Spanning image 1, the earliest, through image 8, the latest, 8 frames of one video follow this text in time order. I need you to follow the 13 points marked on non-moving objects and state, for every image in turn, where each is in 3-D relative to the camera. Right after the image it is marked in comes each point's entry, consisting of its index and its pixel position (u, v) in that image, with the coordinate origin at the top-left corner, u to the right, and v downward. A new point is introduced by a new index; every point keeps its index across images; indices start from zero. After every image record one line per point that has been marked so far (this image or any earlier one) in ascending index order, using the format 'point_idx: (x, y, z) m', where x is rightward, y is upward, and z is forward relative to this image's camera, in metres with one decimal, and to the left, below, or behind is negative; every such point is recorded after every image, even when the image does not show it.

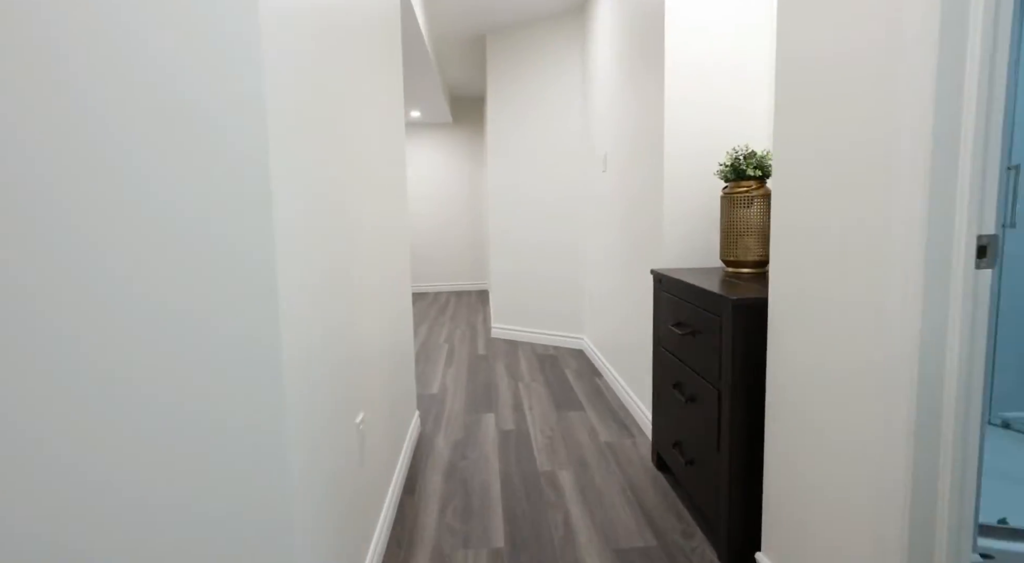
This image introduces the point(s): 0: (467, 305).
0: (-0.4, -0.2, +5.4) m
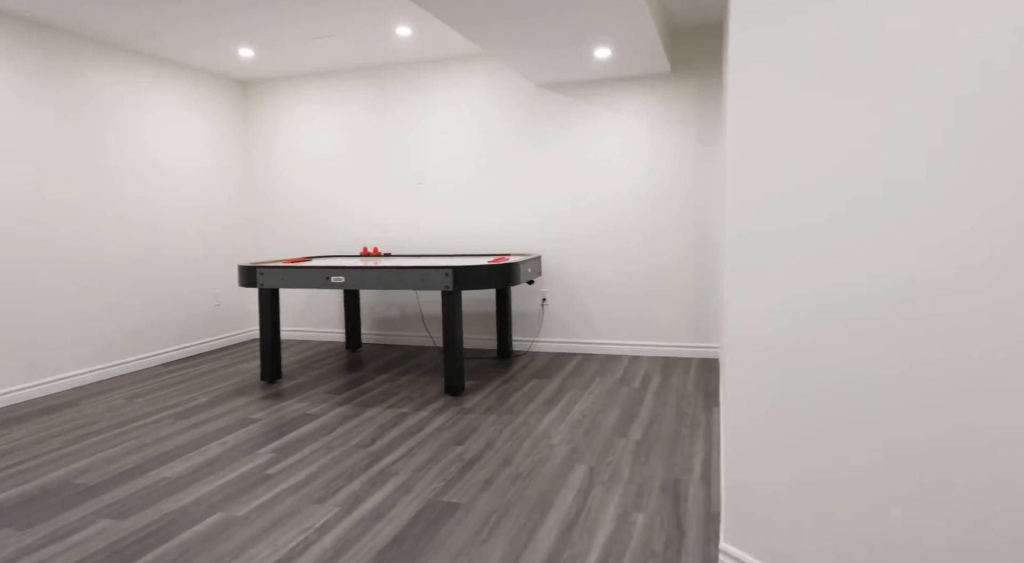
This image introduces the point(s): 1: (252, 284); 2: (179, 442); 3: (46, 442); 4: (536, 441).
0: (+0.9, -0.5, +3.0) m
1: (-1.7, 0.0, +3.9) m
2: (-1.6, -0.8, +2.8) m
3: (-2.3, -0.8, +2.9) m
4: (+0.1, -0.6, +2.3) m
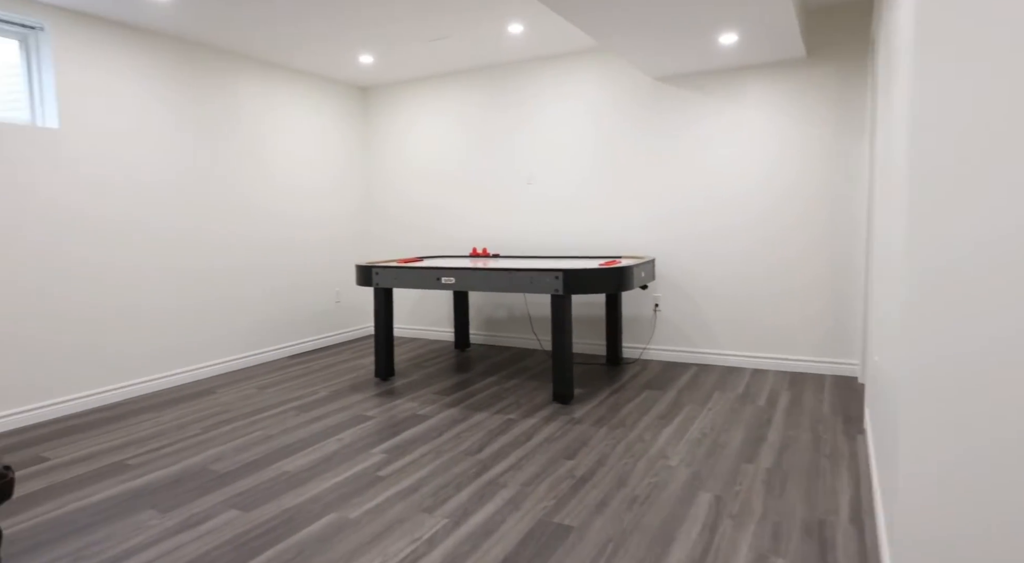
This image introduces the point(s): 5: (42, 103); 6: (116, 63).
0: (+1.4, -0.5, +2.7) m
1: (-1.0, 0.0, +4.0) m
2: (-1.0, -0.8, +2.9) m
3: (-1.7, -0.8, +3.2) m
4: (+0.5, -0.6, +2.1) m
5: (-2.8, +1.0, +3.5) m
6: (-2.5, +1.3, +3.8) m
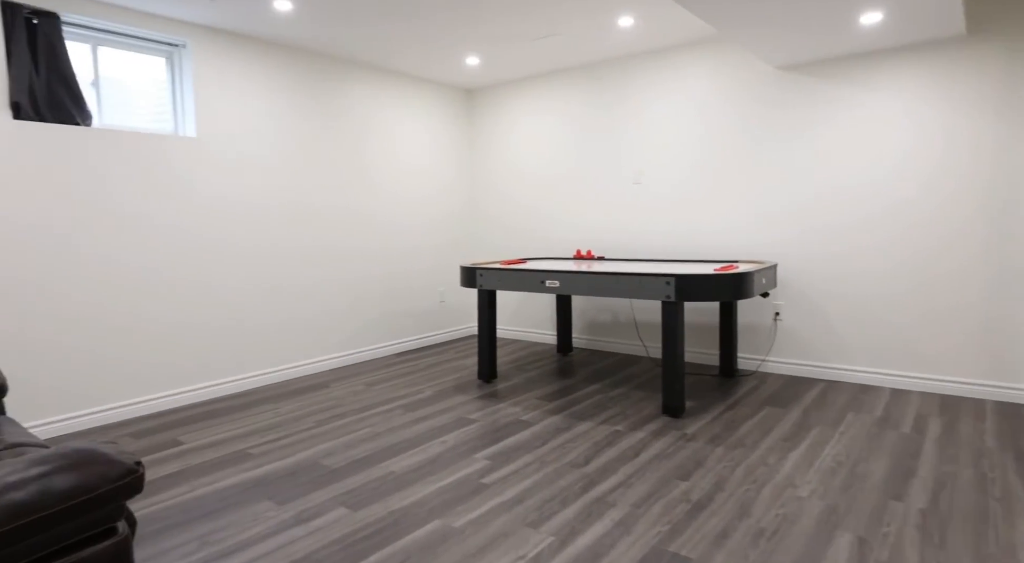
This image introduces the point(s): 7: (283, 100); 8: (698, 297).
0: (+1.9, -0.6, +2.4) m
1: (-0.3, 0.0, +4.0) m
2: (-0.5, -0.8, +3.0) m
3: (-1.2, -0.8, +3.3) m
4: (+0.9, -0.7, +1.9) m
5: (-2.1, +1.0, +3.8) m
6: (-1.8, +1.4, +4.0) m
7: (-1.6, +1.3, +4.2) m
8: (+0.9, -0.1, +2.9) m
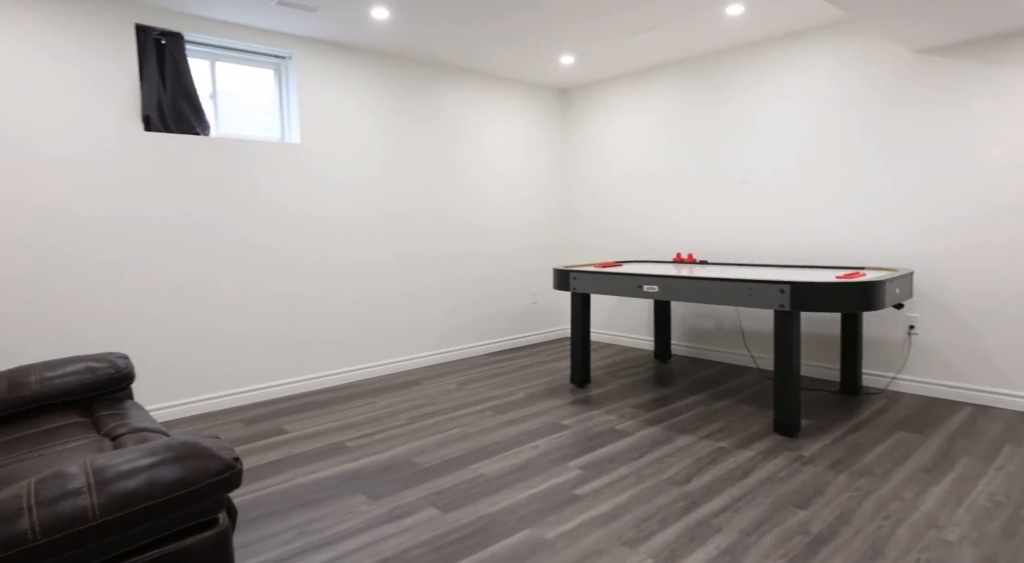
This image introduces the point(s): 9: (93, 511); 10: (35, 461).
0: (+2.2, -0.6, +2.0) m
1: (+0.3, 0.0, +4.0) m
2: (-0.1, -0.8, +2.9) m
3: (-0.6, -0.8, +3.3) m
4: (+1.1, -0.7, +1.7) m
5: (-1.5, +1.0, +4.0) m
6: (-1.1, +1.4, +4.2) m
7: (-0.9, +1.3, +4.4) m
8: (+1.3, -0.1, +2.6) m
9: (-0.9, -0.5, +1.3) m
10: (-1.4, -0.6, +1.8) m
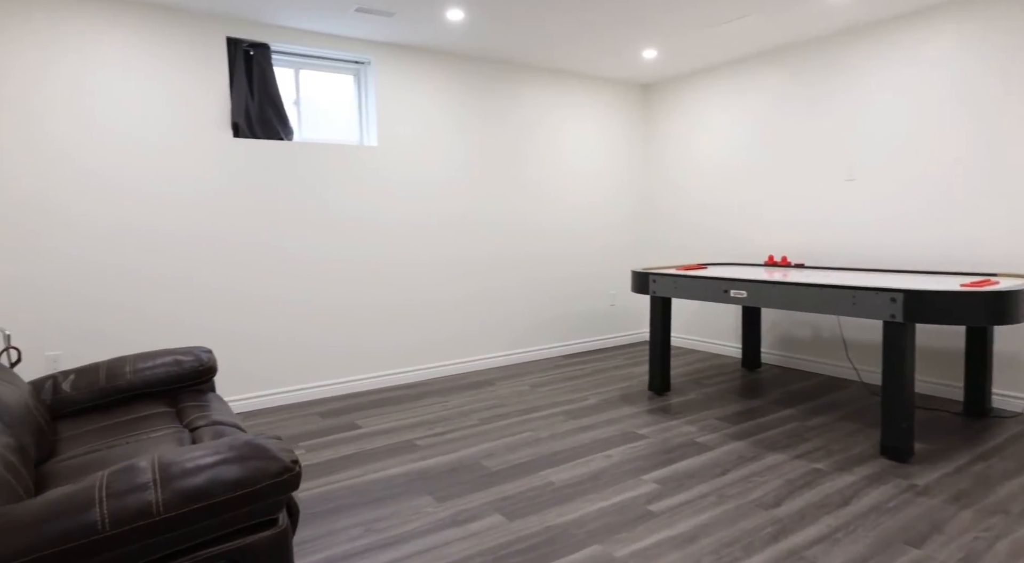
0: (+2.4, -0.7, +1.5) m
1: (+0.8, 0.0, +3.8) m
2: (+0.3, -0.8, +2.8) m
3: (-0.2, -0.7, +3.3) m
4: (+1.3, -0.7, +1.4) m
5: (-1.0, +1.1, +4.1) m
6: (-0.6, +1.4, +4.2) m
7: (-0.4, +1.3, +4.3) m
8: (+1.6, -0.1, +2.3) m
9: (-0.8, -0.5, +1.3) m
10: (-1.2, -0.5, +1.9) m
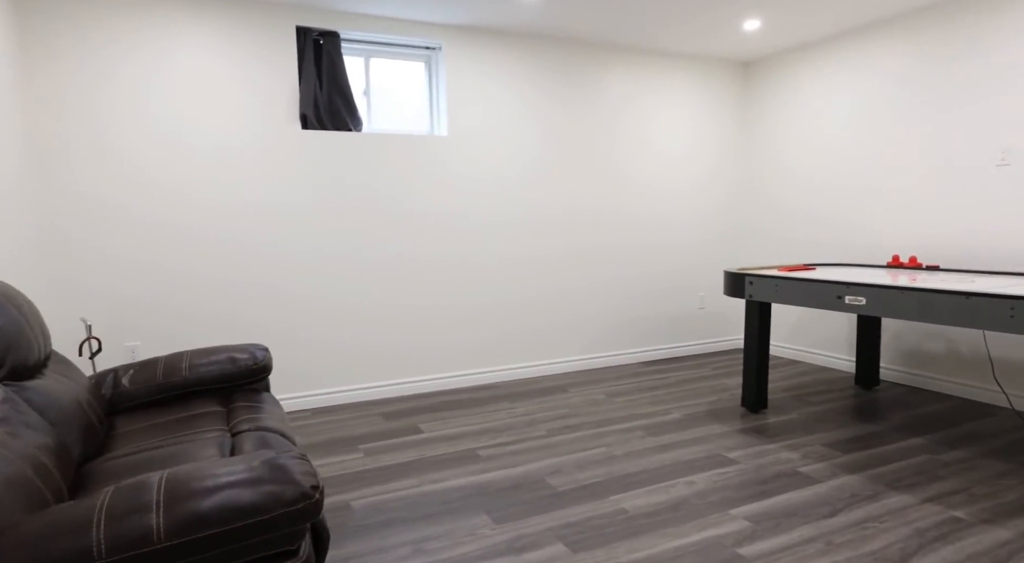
0: (+2.5, -0.7, +0.9) m
1: (+1.3, -0.1, +3.4) m
2: (+0.6, -0.8, +2.5) m
3: (+0.1, -0.7, +3.1) m
4: (+1.4, -0.7, +1.0) m
5: (-0.4, +1.1, +3.9) m
6: (0.0, +1.4, +4.0) m
7: (+0.2, +1.3, +4.1) m
8: (+1.8, -0.1, +1.8) m
9: (-0.7, -0.5, +1.1) m
10: (-1.0, -0.5, +1.8) m
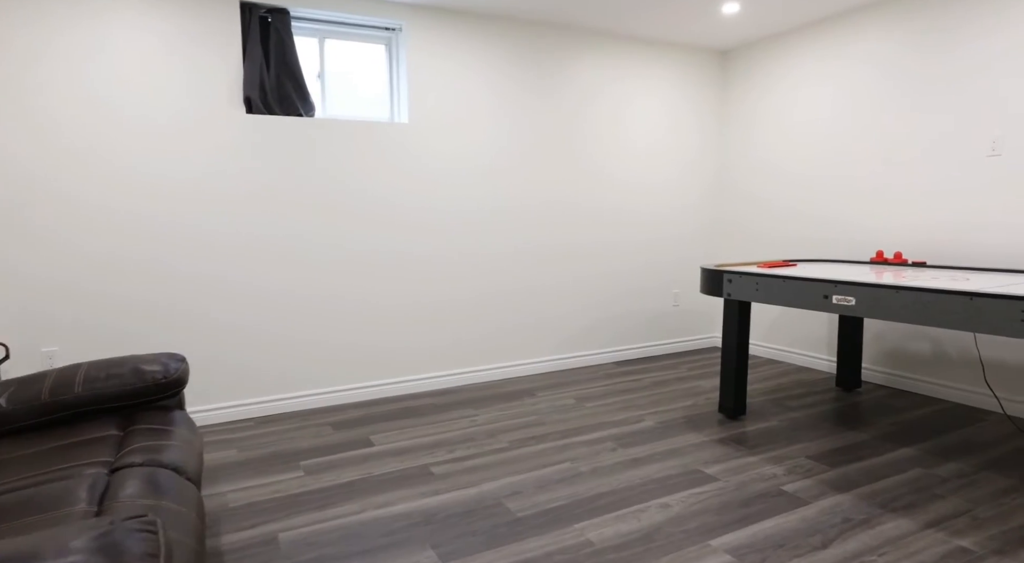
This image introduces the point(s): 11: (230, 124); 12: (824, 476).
0: (+2.4, -0.7, +0.7) m
1: (+1.1, 0.0, +3.1) m
2: (+0.4, -0.8, +2.2) m
3: (-0.1, -0.7, +2.8) m
4: (+1.3, -0.7, +0.7) m
5: (-0.7, +1.1, +3.6) m
6: (-0.3, +1.4, +3.7) m
7: (0.0, +1.3, +3.8) m
8: (+1.7, -0.2, +1.6) m
9: (-0.8, -0.5, +0.8) m
10: (-1.2, -0.5, +1.5) m
11: (-1.5, +0.8, +3.1) m
12: (+1.3, -0.8, +2.5) m
